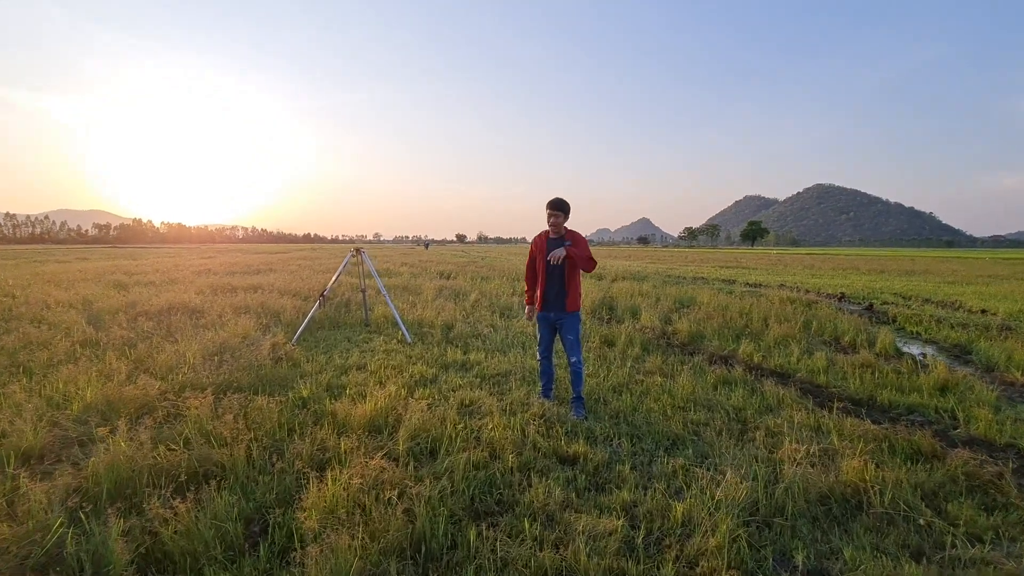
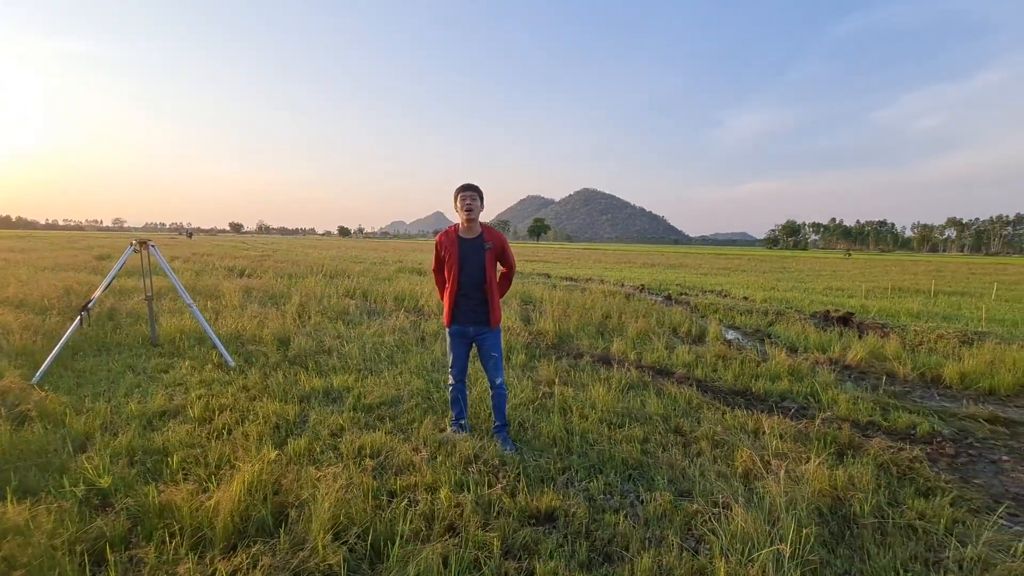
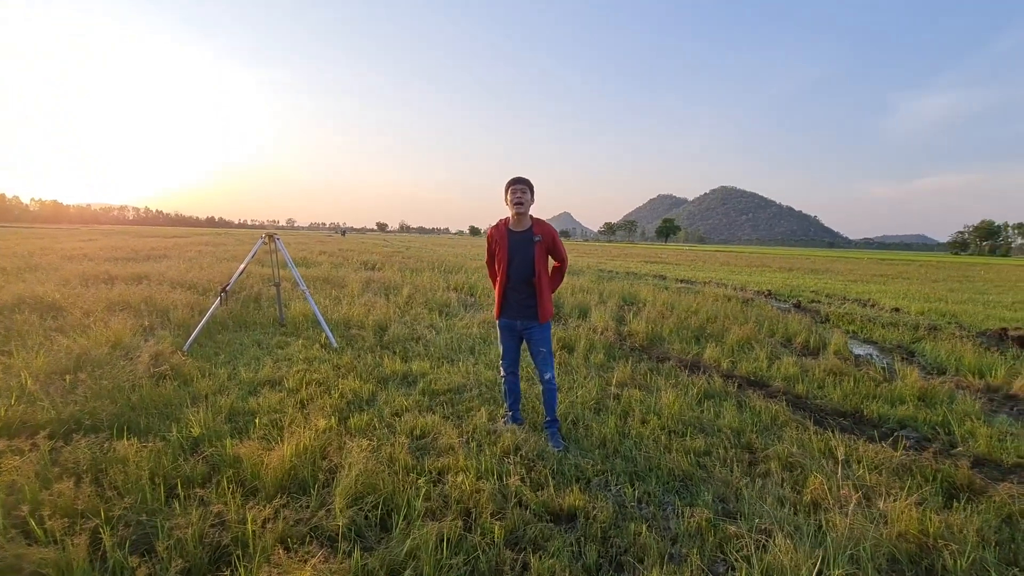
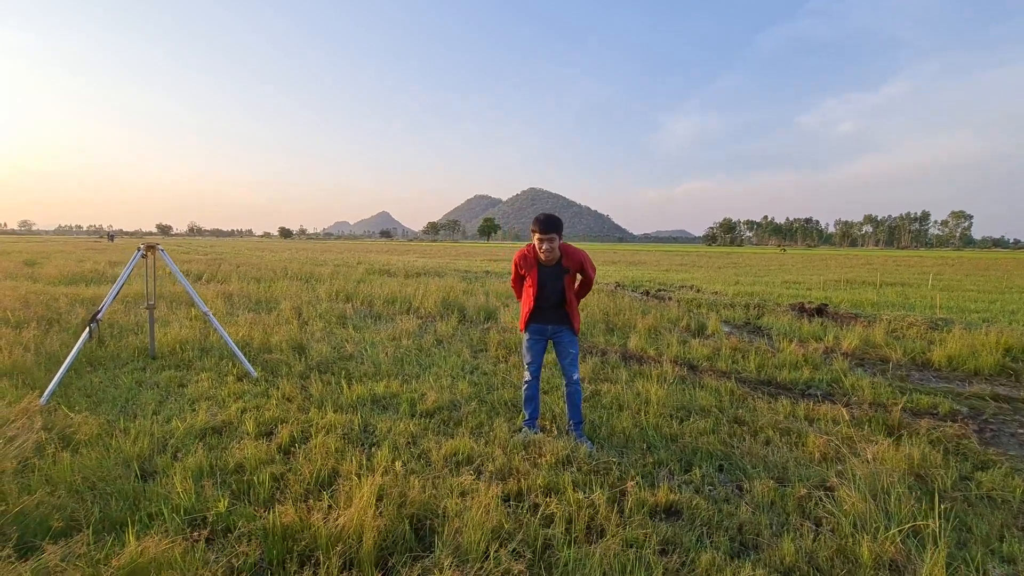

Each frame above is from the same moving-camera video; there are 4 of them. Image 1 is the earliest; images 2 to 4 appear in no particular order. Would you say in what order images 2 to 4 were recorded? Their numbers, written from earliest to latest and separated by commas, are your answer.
3, 2, 4
